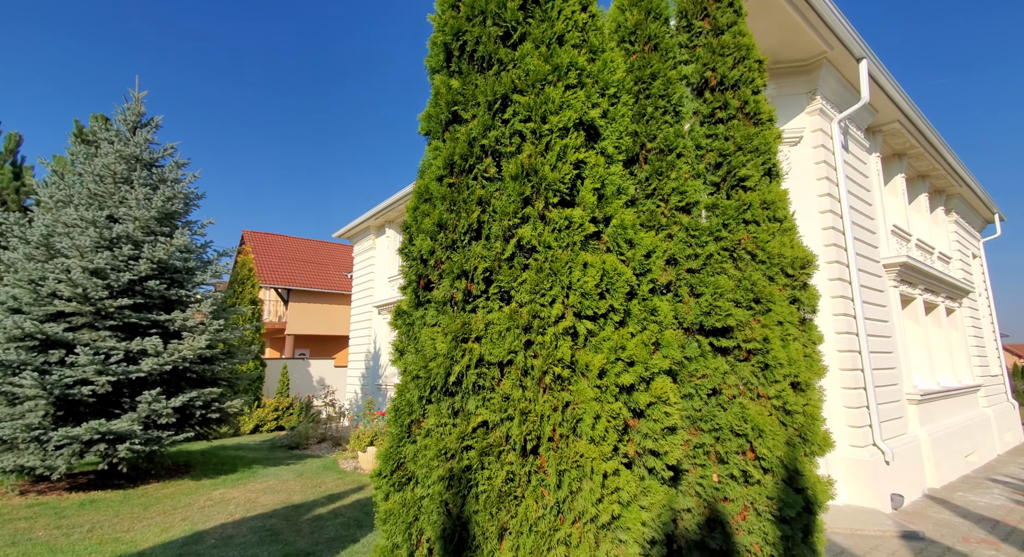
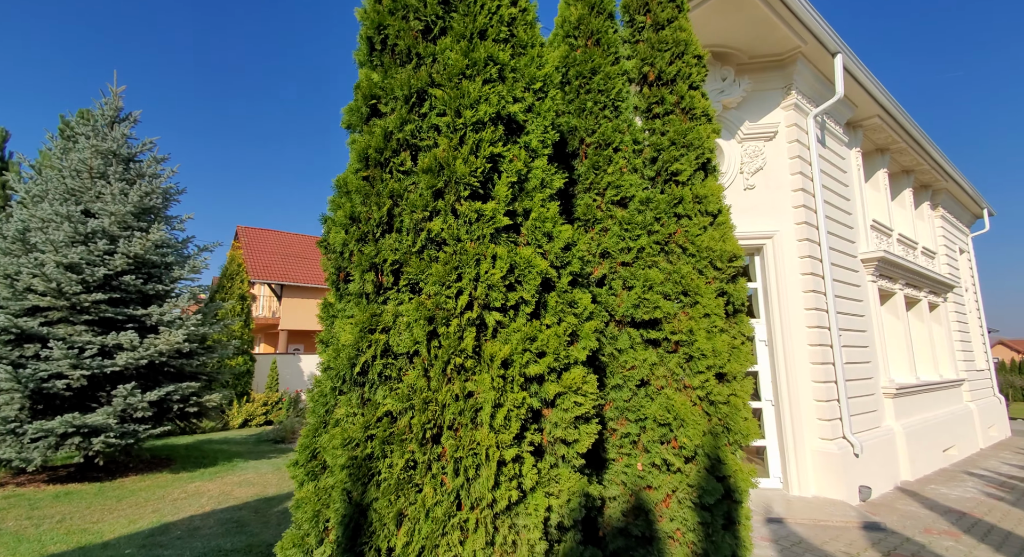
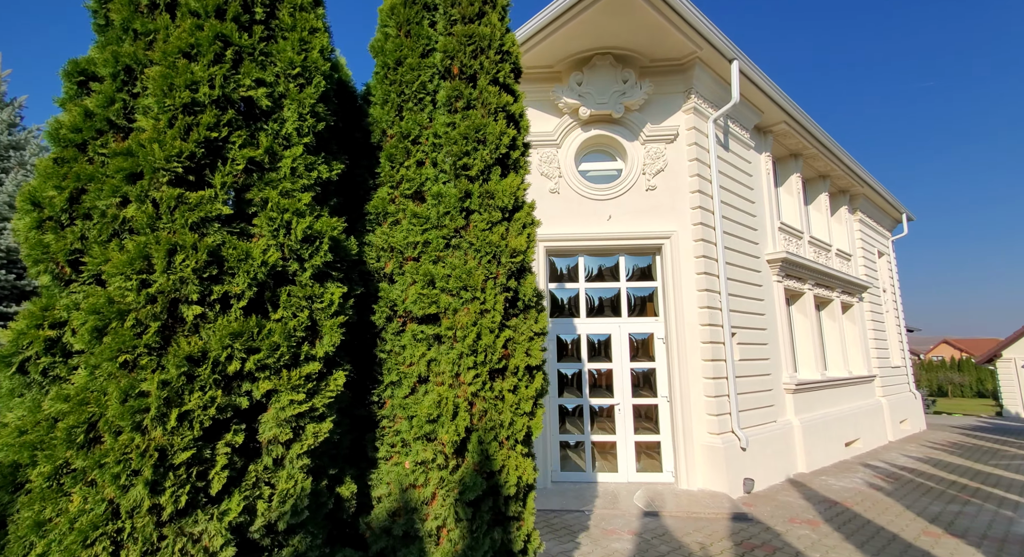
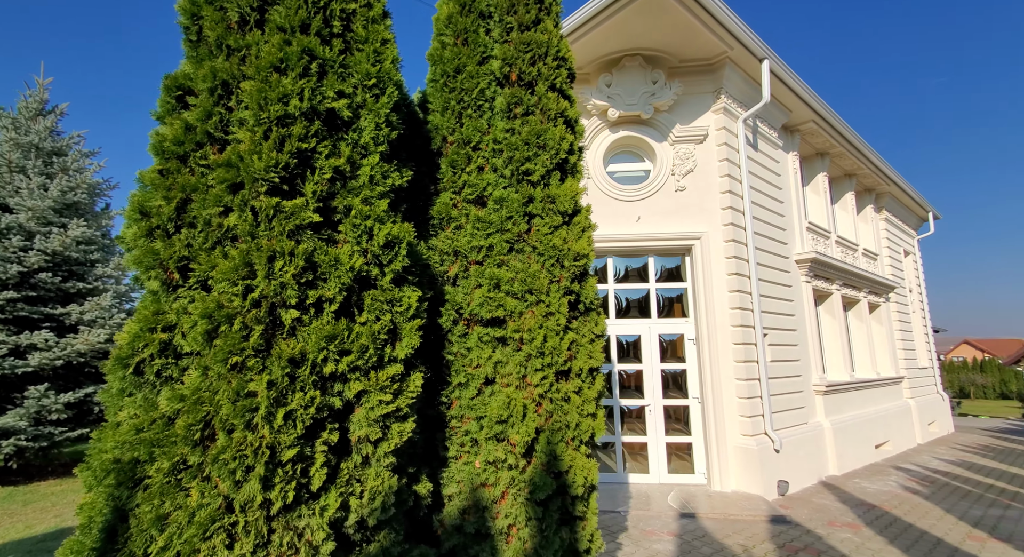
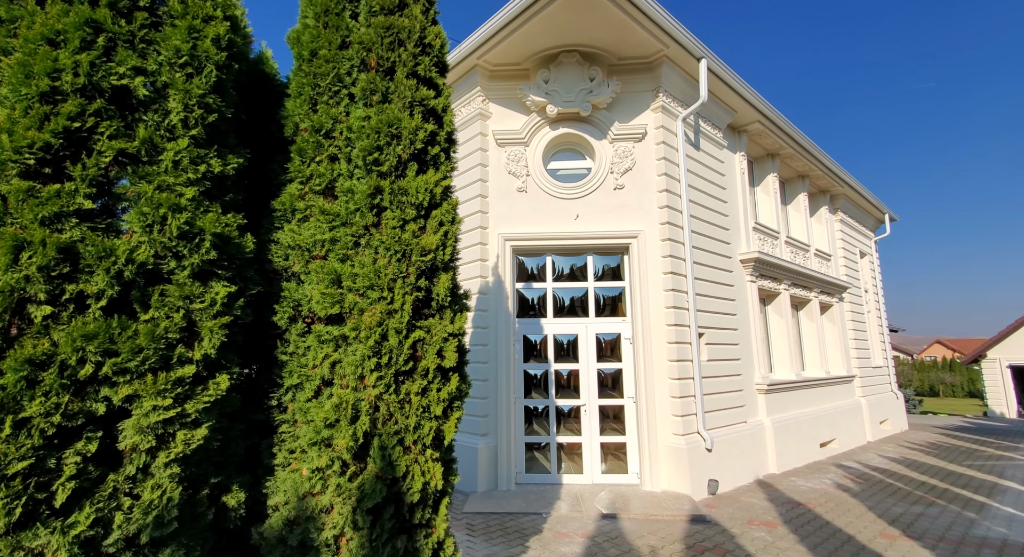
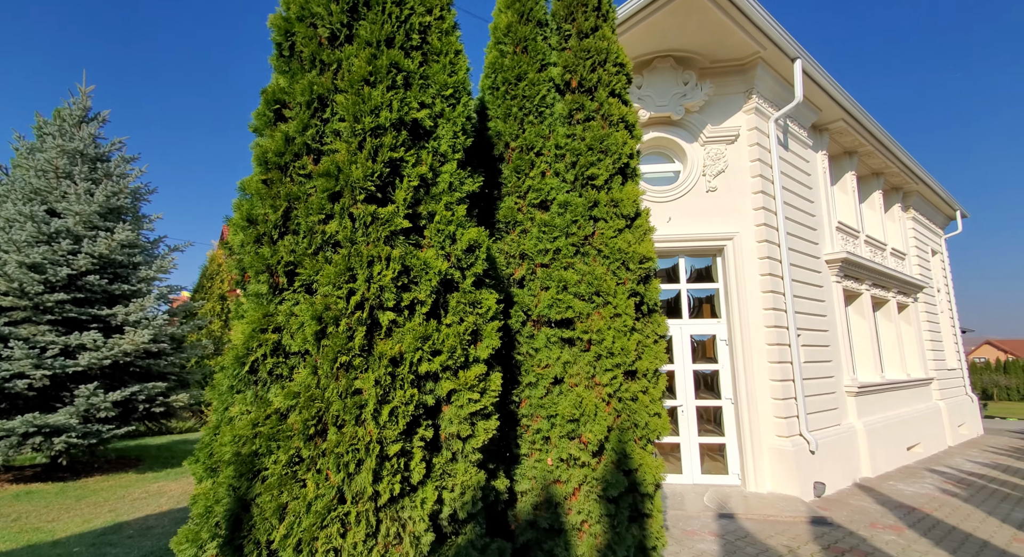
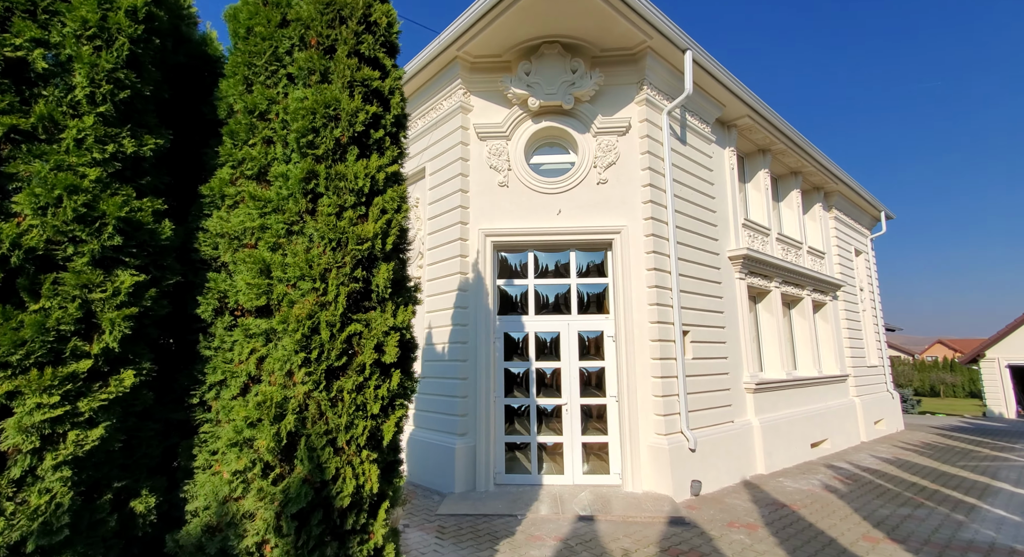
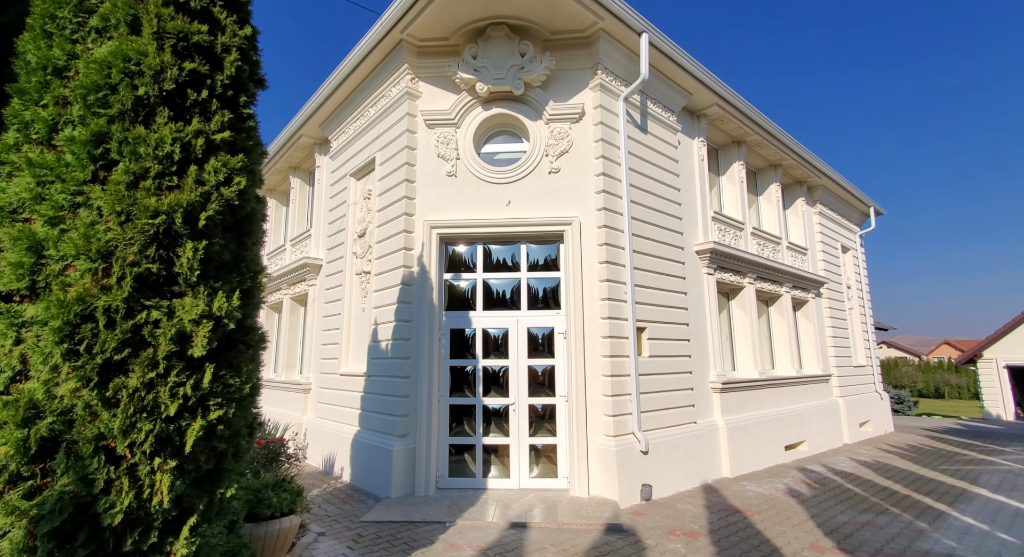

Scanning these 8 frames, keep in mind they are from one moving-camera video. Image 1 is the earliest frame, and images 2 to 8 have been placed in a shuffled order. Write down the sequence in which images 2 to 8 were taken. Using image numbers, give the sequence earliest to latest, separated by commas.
2, 6, 4, 3, 5, 7, 8
